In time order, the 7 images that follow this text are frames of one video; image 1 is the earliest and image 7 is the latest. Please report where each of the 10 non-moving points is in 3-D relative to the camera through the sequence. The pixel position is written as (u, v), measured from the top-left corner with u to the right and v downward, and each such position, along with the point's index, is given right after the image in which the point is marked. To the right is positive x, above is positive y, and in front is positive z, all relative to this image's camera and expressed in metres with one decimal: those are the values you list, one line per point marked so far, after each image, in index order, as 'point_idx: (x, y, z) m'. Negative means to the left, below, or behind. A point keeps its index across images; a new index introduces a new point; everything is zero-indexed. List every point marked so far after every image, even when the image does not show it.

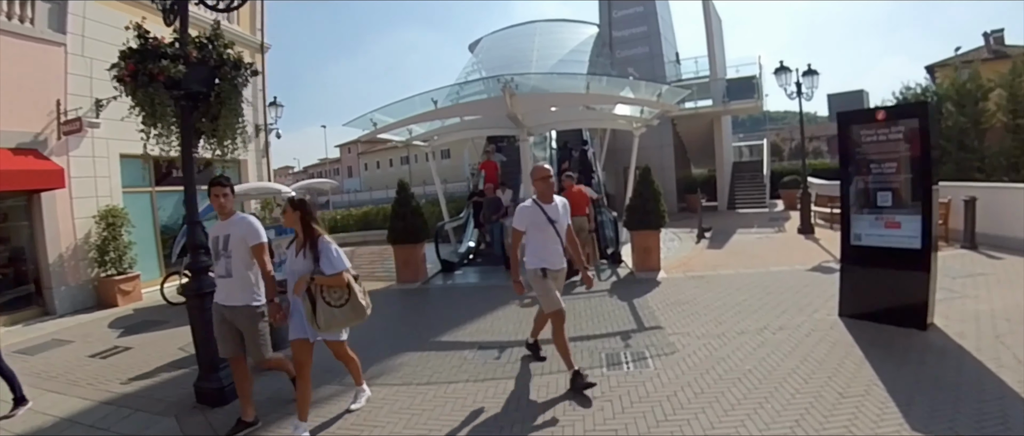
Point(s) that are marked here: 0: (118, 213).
0: (-7.2, +0.2, +11.4) m
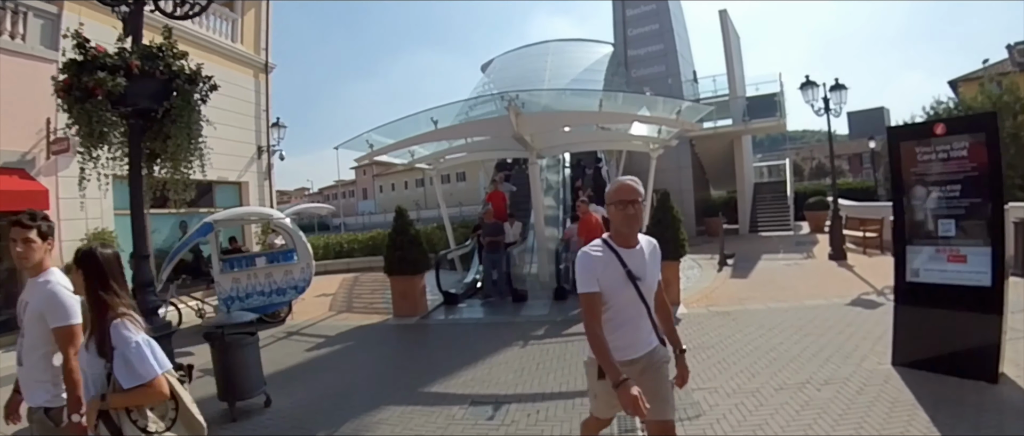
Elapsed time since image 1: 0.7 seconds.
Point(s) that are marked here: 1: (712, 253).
0: (-7.1, -0.3, +10.8) m
1: (+4.4, -0.8, +13.5) m
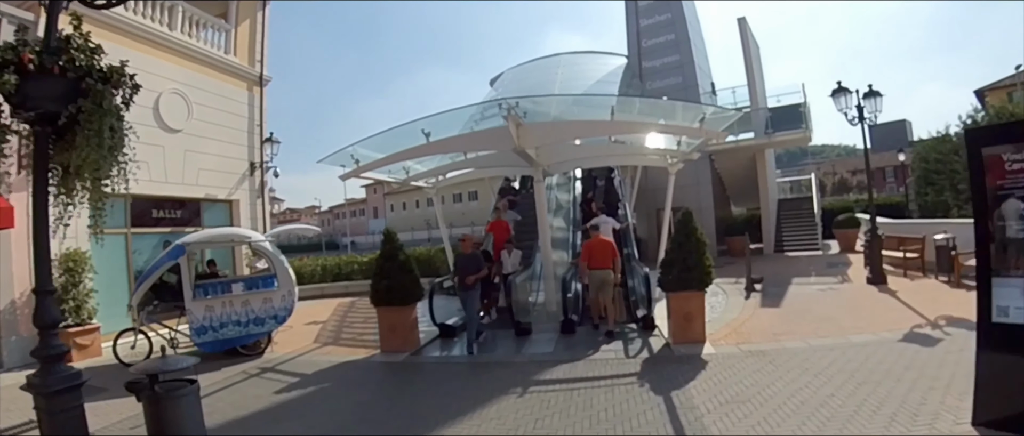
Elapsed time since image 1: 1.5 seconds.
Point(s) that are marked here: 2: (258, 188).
0: (-7.0, -0.6, +10.0) m
1: (+4.5, -1.2, +12.4) m
2: (-6.0, +0.7, +14.4) m
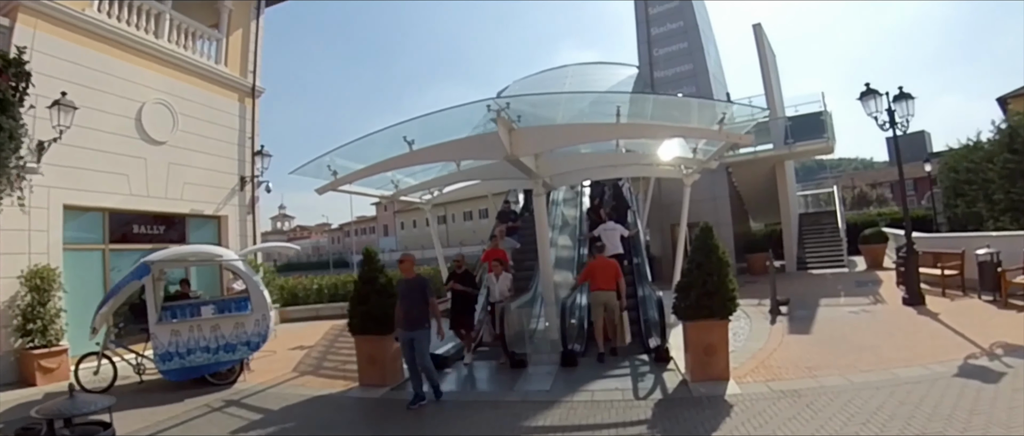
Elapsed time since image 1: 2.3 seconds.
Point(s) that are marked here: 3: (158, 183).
0: (-7.0, -0.9, +9.4) m
1: (+4.6, -1.5, +11.5) m
2: (-5.9, +0.4, +13.7) m
3: (-6.7, +0.7, +11.7) m
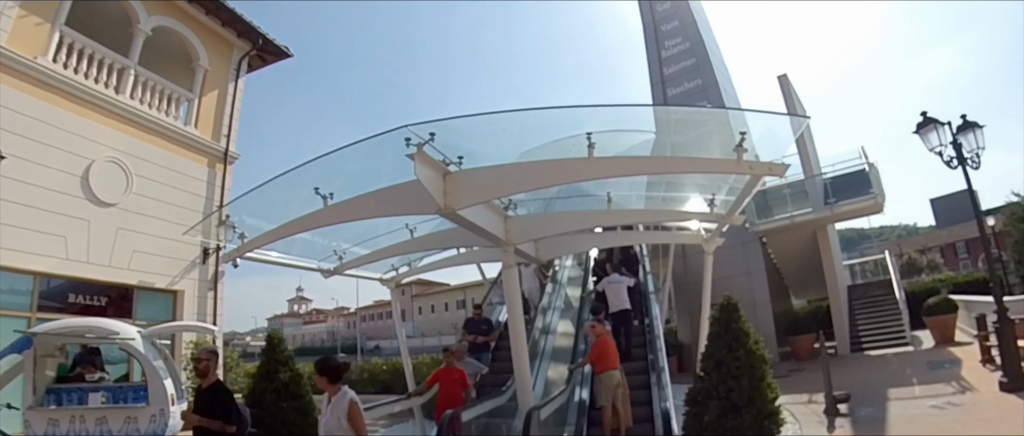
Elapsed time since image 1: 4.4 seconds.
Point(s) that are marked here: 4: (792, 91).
0: (-7.2, -1.9, +7.8) m
1: (+4.4, -2.6, +9.3) m
2: (-5.9, -1.2, +12.2) m
3: (-6.8, -0.6, +10.3) m
4: (+7.4, +3.3, +16.4) m
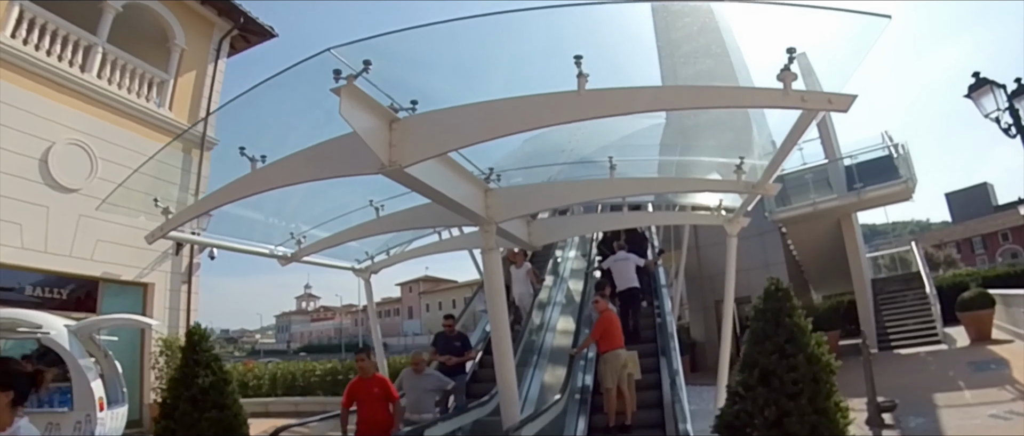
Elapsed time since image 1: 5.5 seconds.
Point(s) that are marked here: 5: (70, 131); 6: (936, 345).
0: (-7.3, -1.7, +7.0) m
1: (+4.4, -2.3, +8.3) m
2: (-6.0, -1.0, +11.4) m
3: (-6.9, -0.4, +9.4) m
4: (+7.4, +3.6, +15.3) m
5: (-7.1, +1.4, +9.9) m
6: (+9.5, -2.9, +14.0) m
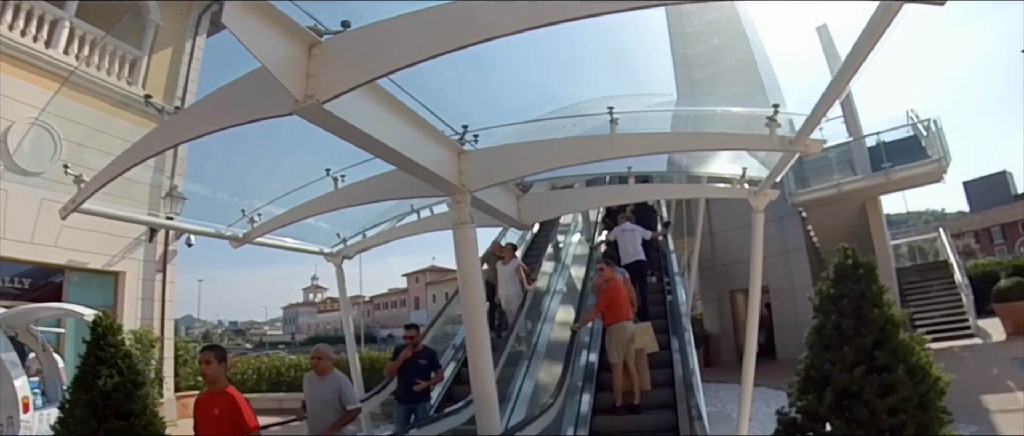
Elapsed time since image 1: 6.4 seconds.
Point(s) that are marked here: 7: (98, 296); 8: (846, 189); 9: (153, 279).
0: (-7.4, -1.5, +6.3) m
1: (+4.3, -2.1, +7.5) m
2: (-6.0, -0.7, +10.7) m
3: (-6.9, -0.1, +8.7) m
4: (+7.5, +3.9, +14.4) m
5: (-7.1, +1.6, +9.2) m
6: (+9.5, -2.5, +13.1) m
7: (-6.5, -1.3, +9.8) m
8: (+7.0, +0.5, +13.3) m
9: (-6.0, -1.1, +10.5) m
